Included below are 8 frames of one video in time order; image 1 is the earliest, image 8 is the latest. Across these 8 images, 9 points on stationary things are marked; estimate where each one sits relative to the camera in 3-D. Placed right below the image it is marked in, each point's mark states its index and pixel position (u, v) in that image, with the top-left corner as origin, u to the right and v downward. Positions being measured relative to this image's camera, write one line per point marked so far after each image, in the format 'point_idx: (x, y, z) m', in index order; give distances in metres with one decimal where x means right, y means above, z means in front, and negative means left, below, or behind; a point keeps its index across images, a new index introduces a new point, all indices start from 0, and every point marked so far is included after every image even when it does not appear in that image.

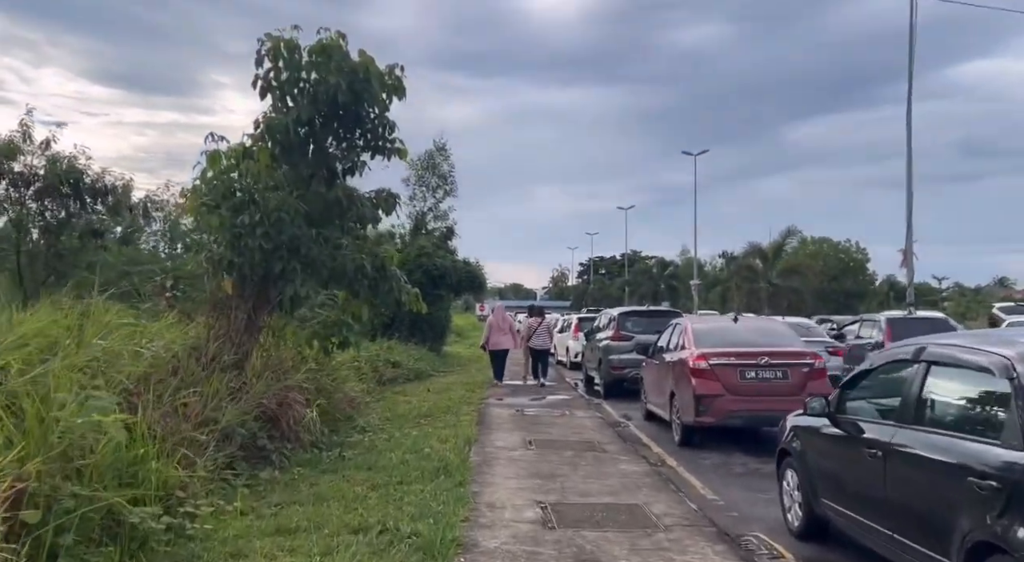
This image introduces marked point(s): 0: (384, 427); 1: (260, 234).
0: (-1.8, -2.0, +11.3) m
1: (-2.7, +0.5, +8.8) m
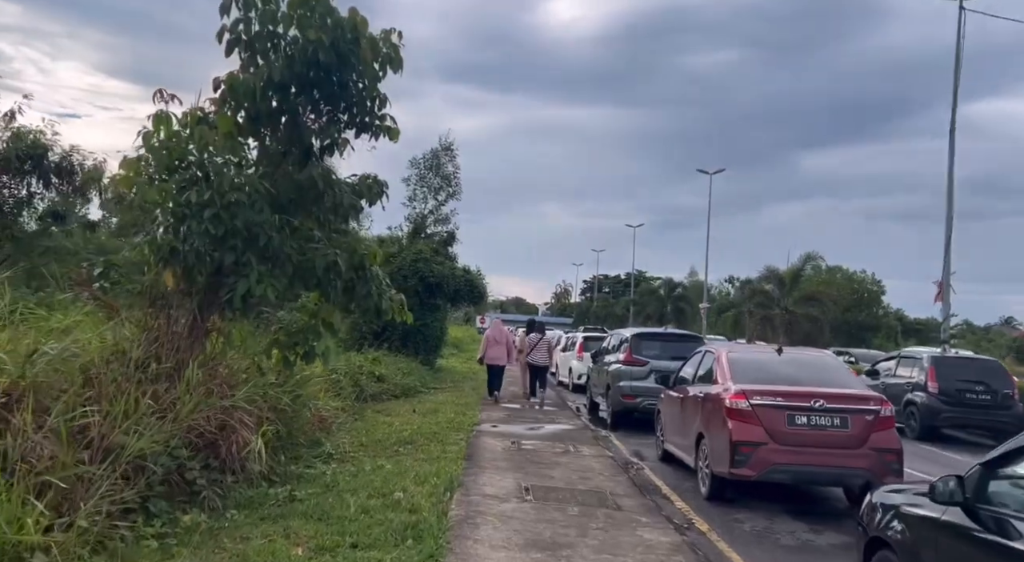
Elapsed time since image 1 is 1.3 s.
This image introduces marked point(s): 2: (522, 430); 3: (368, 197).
0: (-1.8, -2.0, +9.6) m
1: (-2.6, +0.6, +7.2) m
2: (+0.1, -2.1, +11.7) m
3: (-1.5, +0.9, +8.5) m
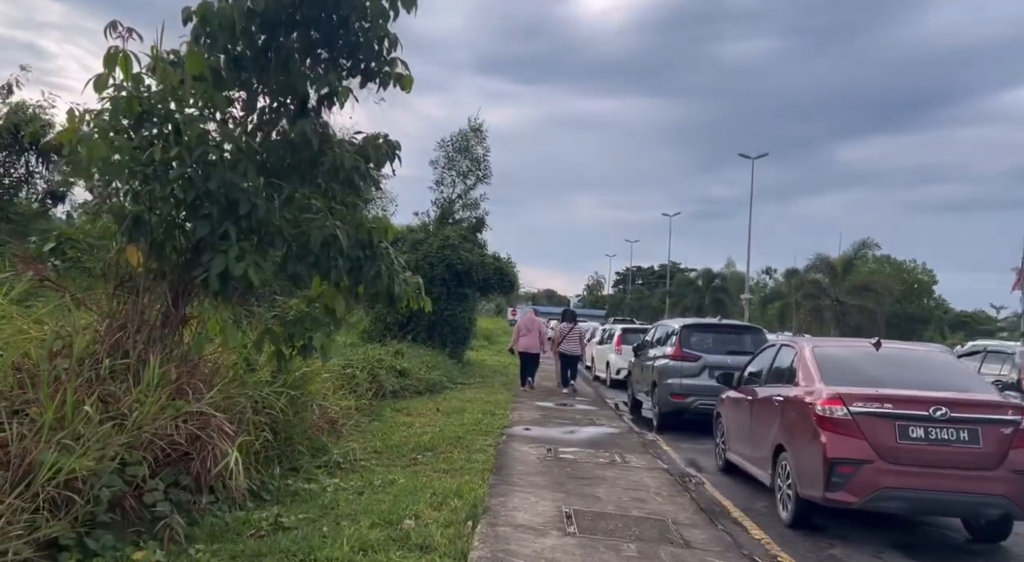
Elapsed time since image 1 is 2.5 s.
0: (-1.5, -1.8, +8.3) m
1: (-2.4, +0.7, +5.8) m
2: (+0.6, -1.9, +10.2) m
3: (-1.2, +1.0, +7.1) m
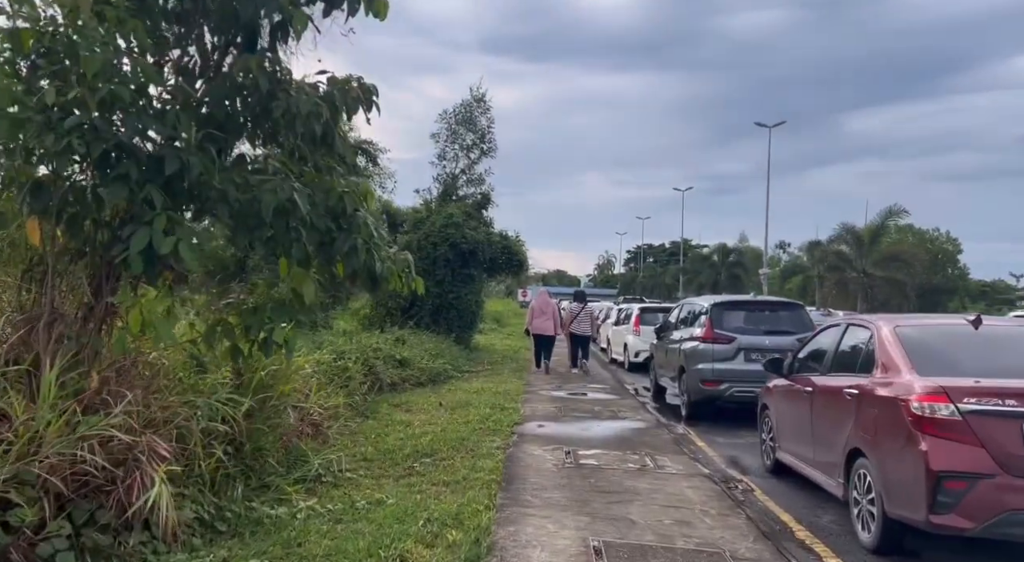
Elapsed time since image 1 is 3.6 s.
0: (-1.4, -1.7, +7.0) m
1: (-2.3, +0.8, +4.5) m
2: (+0.7, -1.6, +8.9) m
3: (-1.1, +1.2, +5.7) m
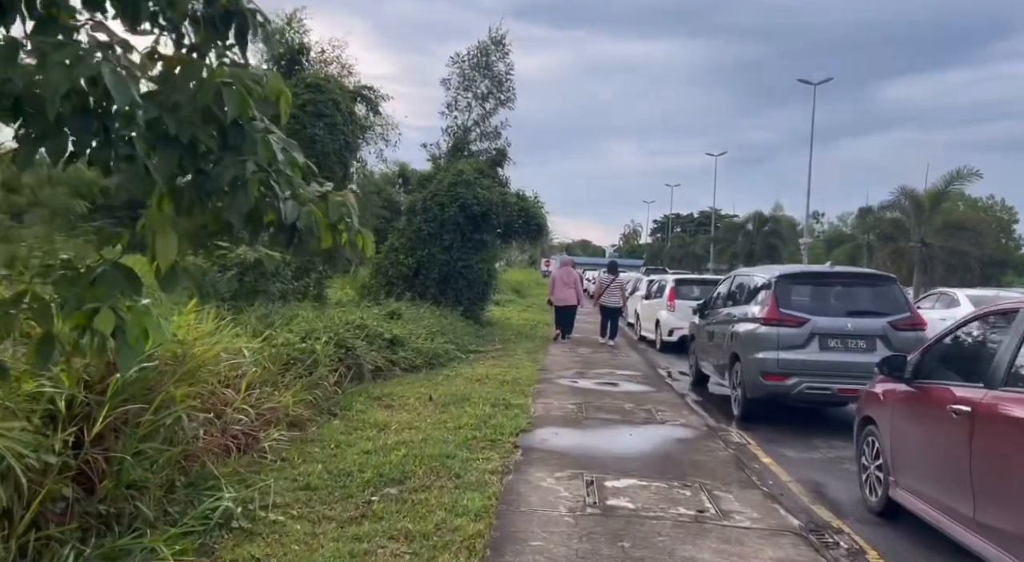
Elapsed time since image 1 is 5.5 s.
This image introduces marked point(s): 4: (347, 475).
0: (-1.4, -1.4, +4.8) m
1: (-2.4, +1.0, +2.3) m
2: (+0.7, -1.3, +6.7) m
3: (-1.2, +1.4, +3.4) m
4: (-1.1, -1.3, +5.7) m
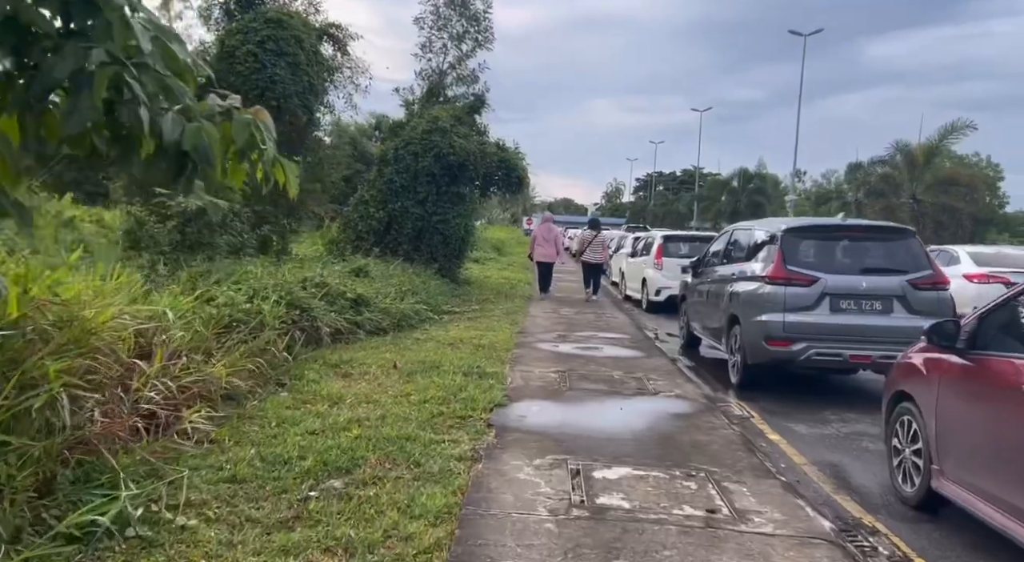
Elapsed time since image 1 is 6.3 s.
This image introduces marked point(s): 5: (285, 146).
0: (-1.5, -1.2, +3.8) m
1: (-2.5, +1.1, +1.2) m
2: (+0.6, -1.0, +5.8) m
3: (-1.3, +1.6, +2.4) m
4: (-1.3, -1.0, +4.8) m
5: (-3.8, +2.3, +14.0) m
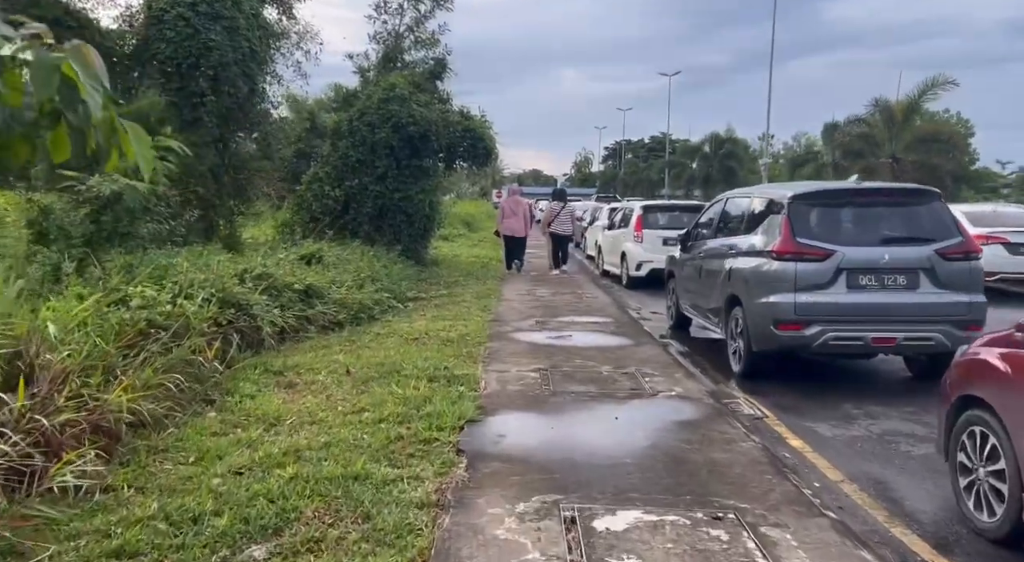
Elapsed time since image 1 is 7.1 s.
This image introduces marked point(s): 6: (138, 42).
0: (-1.6, -1.2, +2.8) m
1: (-2.6, +0.9, 0.0) m
2: (+0.4, -0.9, +4.7) m
3: (-1.4, +1.5, +1.2) m
4: (-1.4, -1.1, +3.7) m
5: (-4.3, +2.5, +12.7) m
6: (-5.5, +3.5, +12.3) m
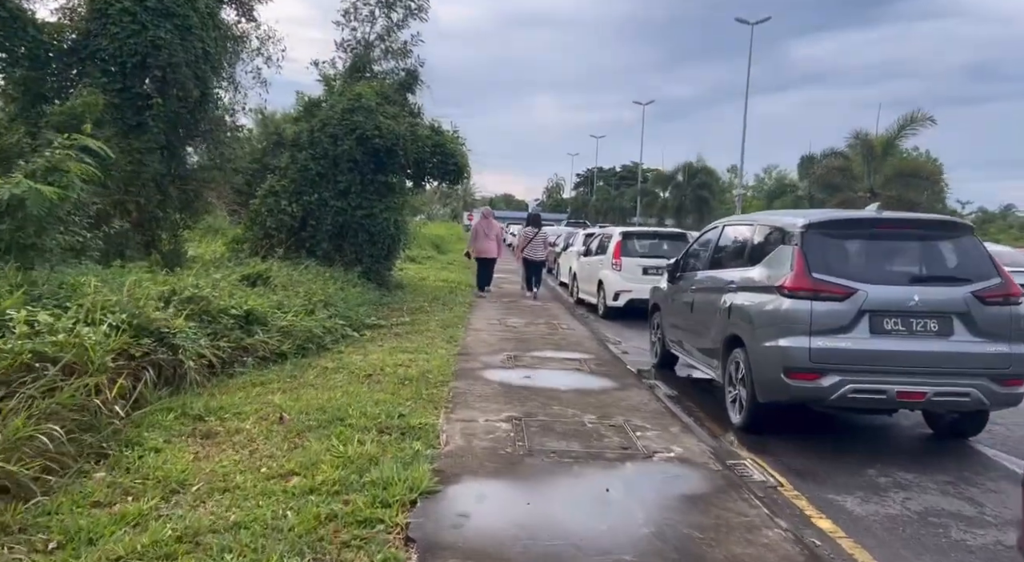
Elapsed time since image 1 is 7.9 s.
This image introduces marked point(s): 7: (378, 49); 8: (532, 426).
0: (-1.7, -1.3, +1.7) m
1: (-2.5, +1.0, -1.1) m
2: (+0.3, -1.1, +3.7) m
3: (-1.3, +1.4, +0.2) m
4: (-1.5, -1.2, +2.6) m
5: (-4.7, +2.2, +11.6) m
6: (-5.9, +3.3, +11.2) m
7: (-2.4, +4.2, +15.0) m
8: (+0.1, -1.0, +5.5) m
